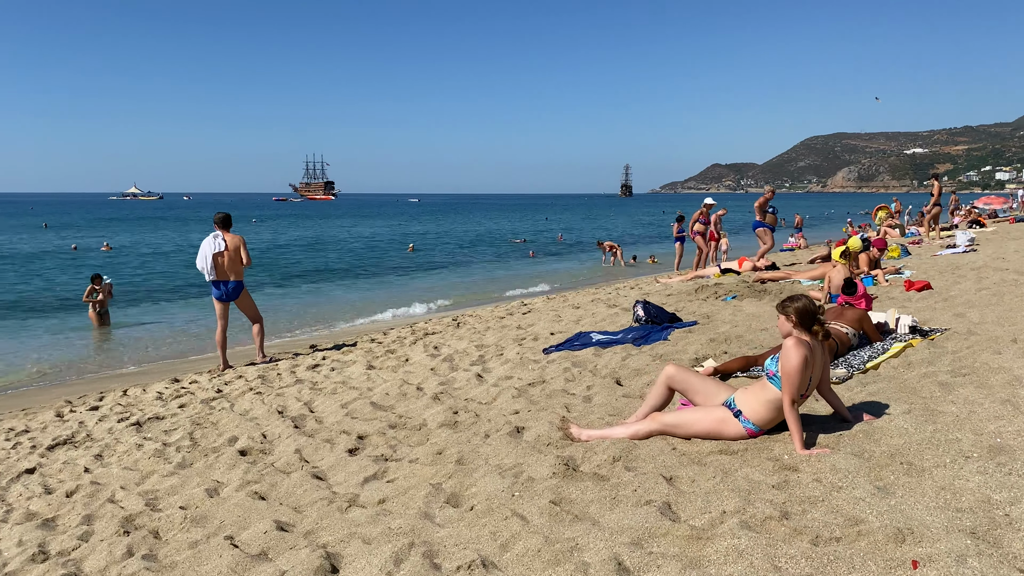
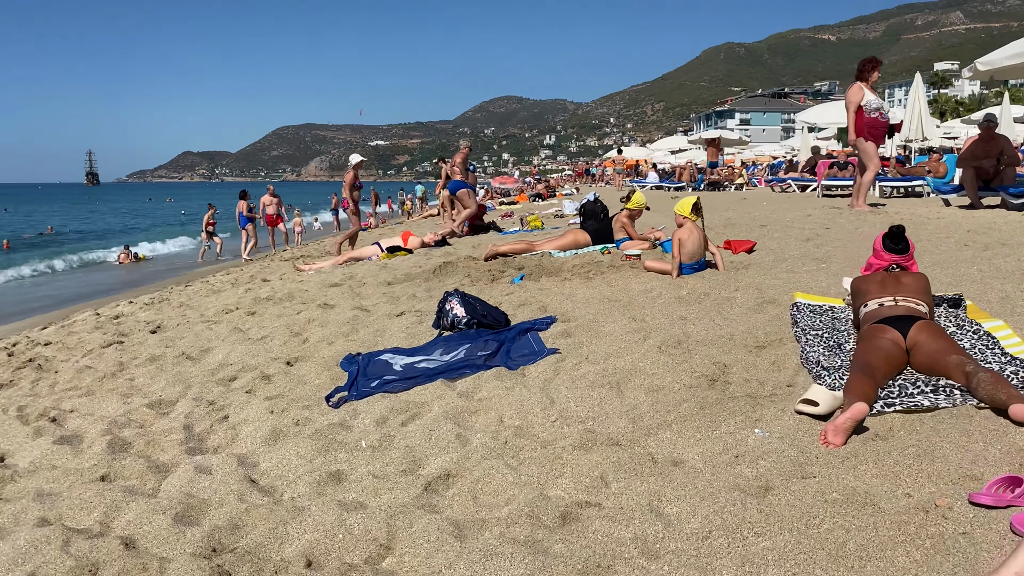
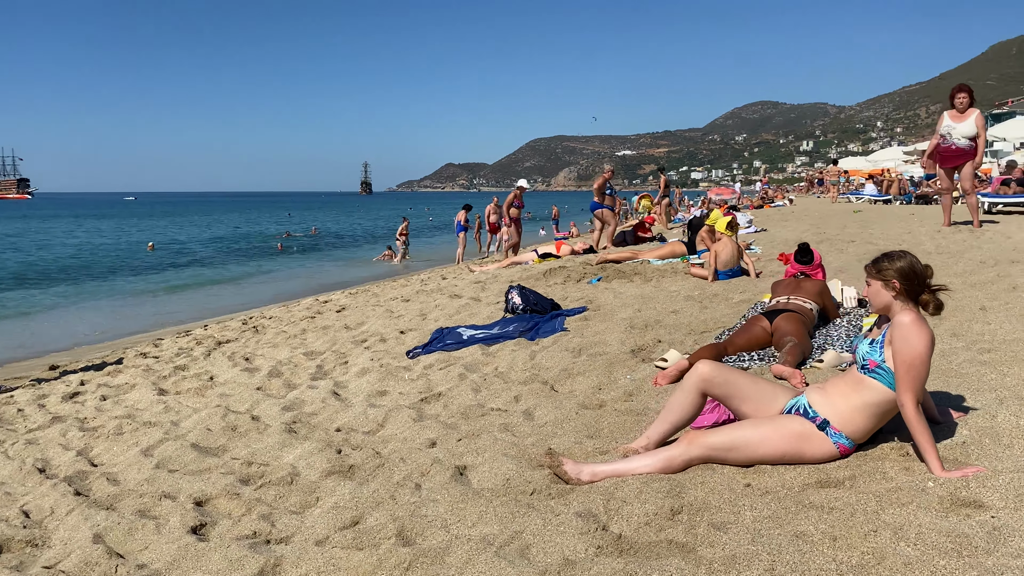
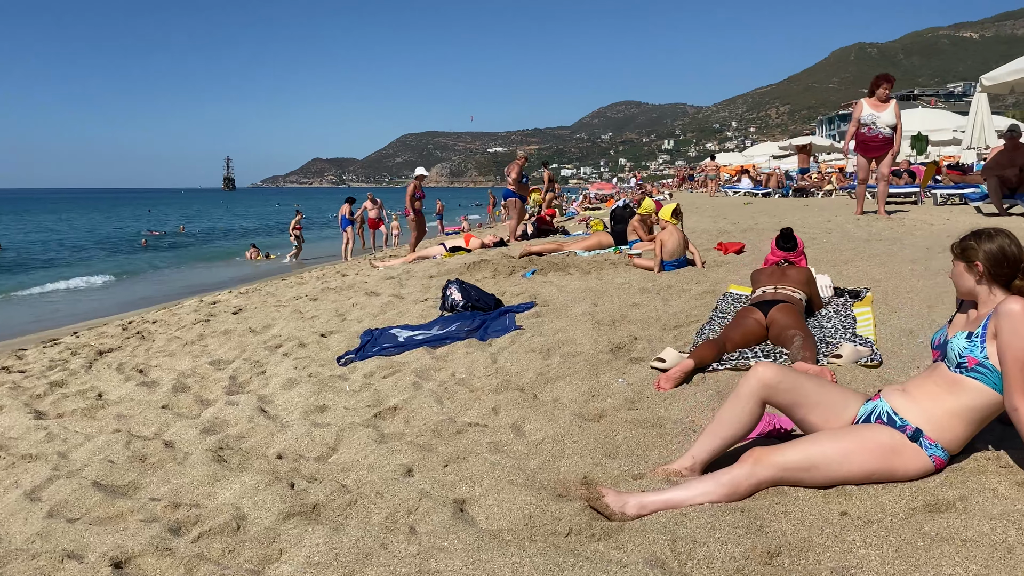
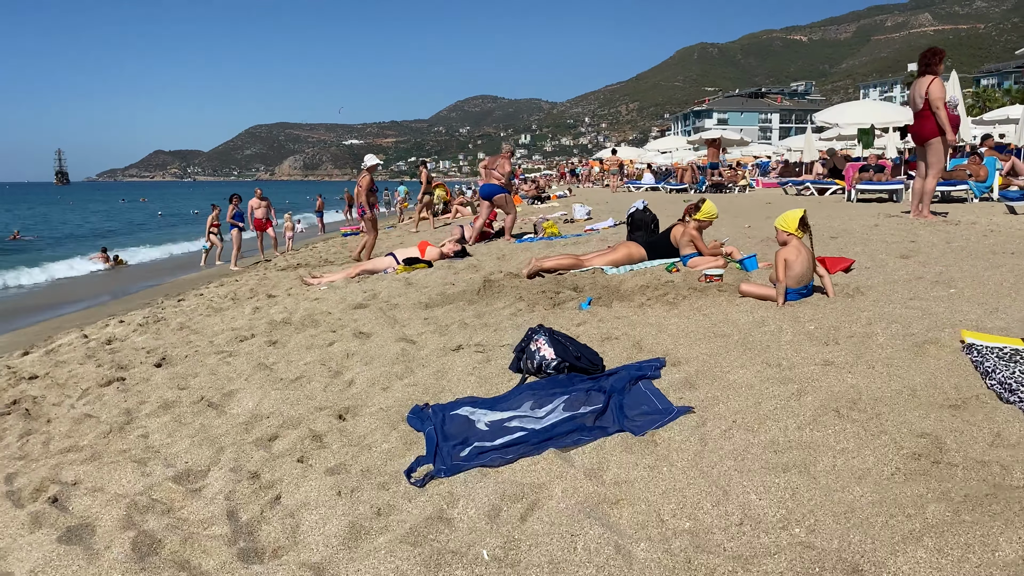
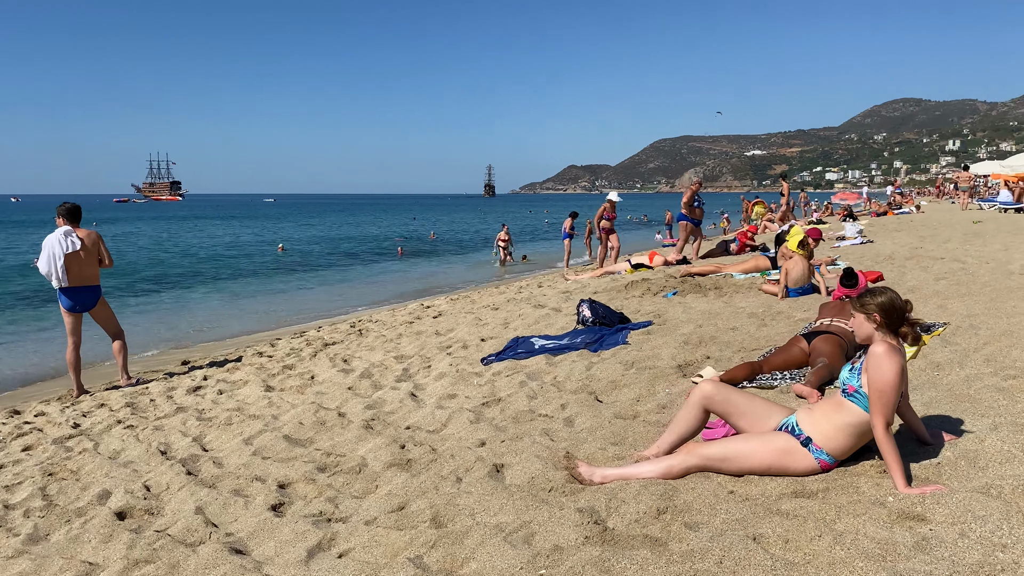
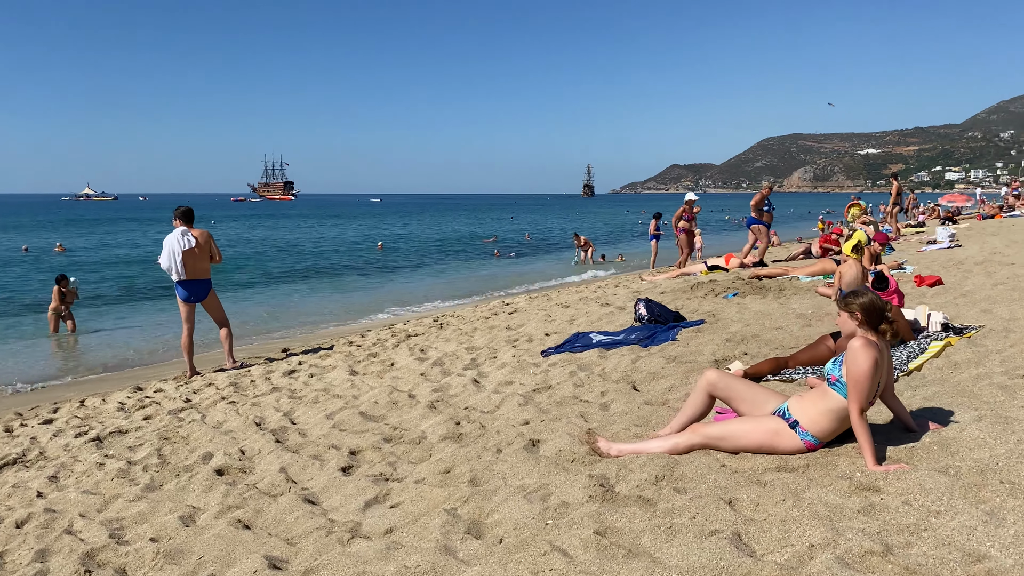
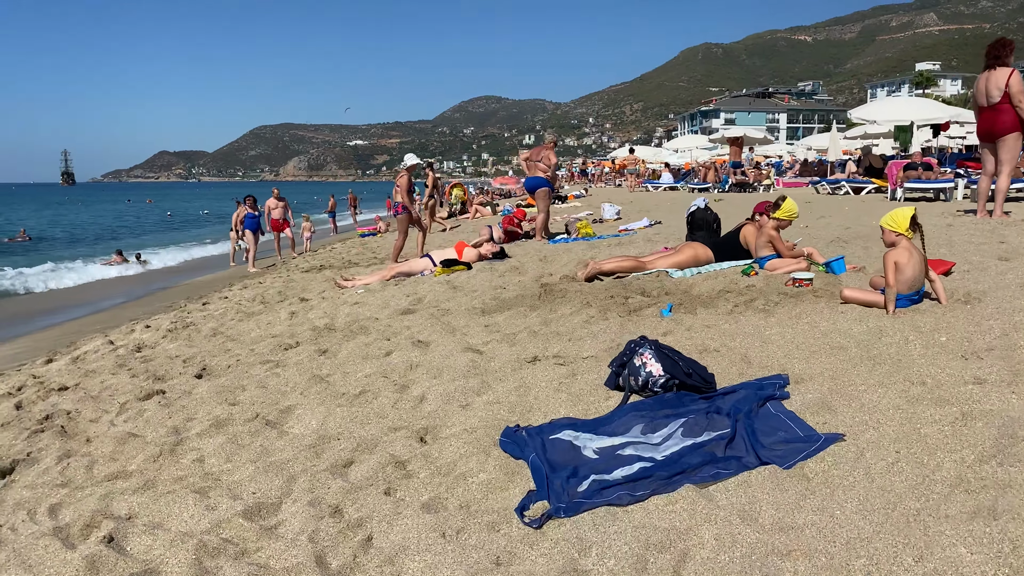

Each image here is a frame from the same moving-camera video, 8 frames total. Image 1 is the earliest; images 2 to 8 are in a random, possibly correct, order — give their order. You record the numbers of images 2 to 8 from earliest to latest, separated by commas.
7, 6, 3, 4, 2, 5, 8
